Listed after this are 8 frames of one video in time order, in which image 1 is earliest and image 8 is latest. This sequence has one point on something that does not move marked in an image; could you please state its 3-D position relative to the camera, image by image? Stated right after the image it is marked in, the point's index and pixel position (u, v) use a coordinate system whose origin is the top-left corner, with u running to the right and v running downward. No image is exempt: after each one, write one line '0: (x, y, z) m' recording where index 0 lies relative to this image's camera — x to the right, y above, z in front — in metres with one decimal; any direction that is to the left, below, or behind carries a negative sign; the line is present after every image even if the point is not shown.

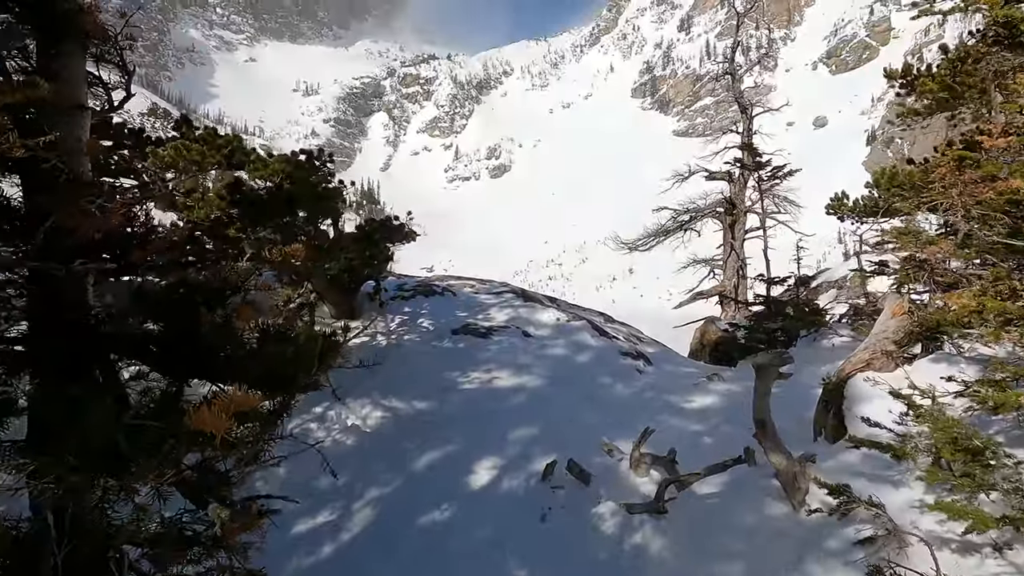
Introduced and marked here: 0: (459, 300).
0: (-0.6, -0.1, +7.5) m
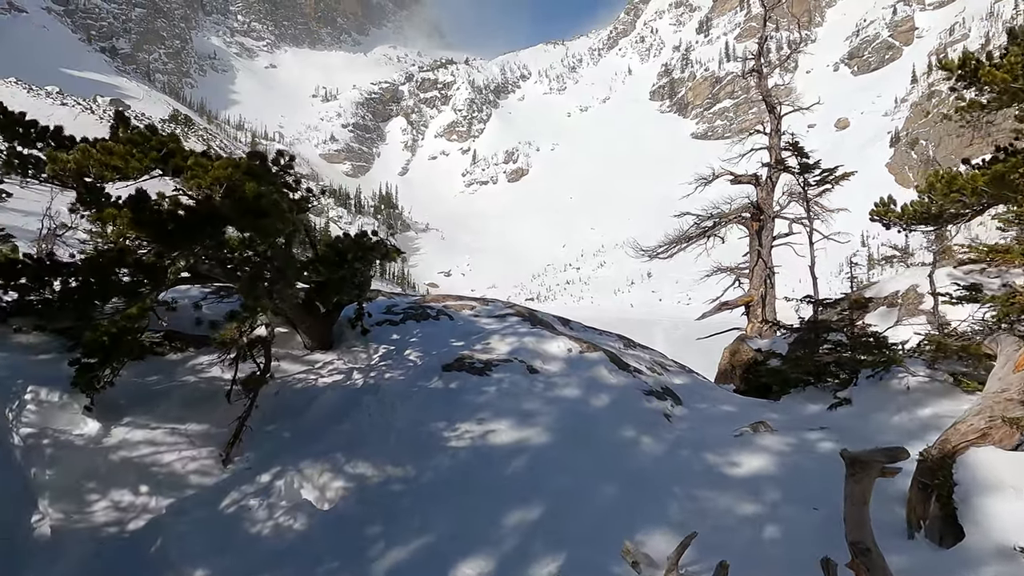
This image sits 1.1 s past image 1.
0: (-0.5, -0.4, +6.5) m
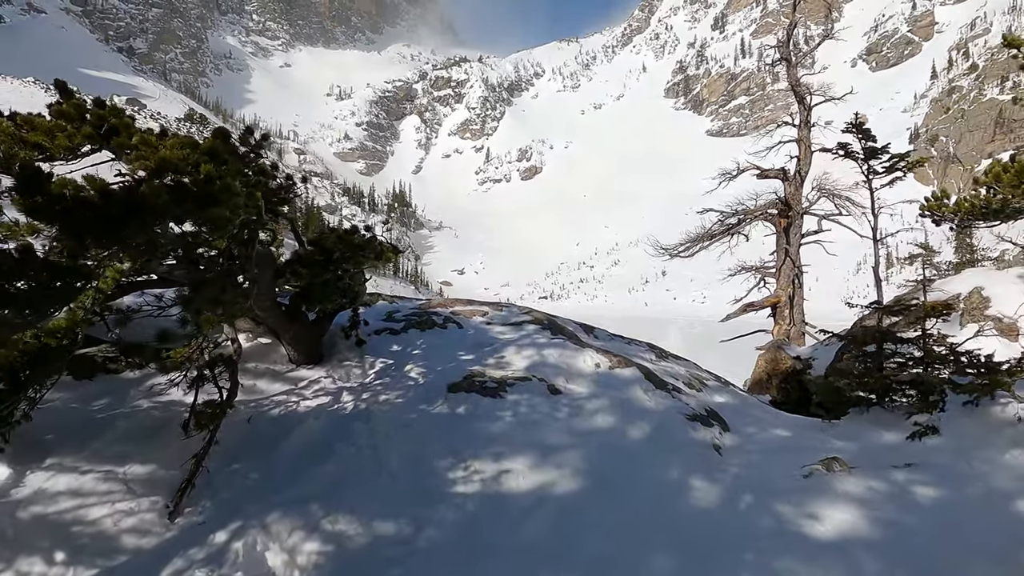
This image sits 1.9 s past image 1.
0: (-0.4, -0.4, +5.7) m
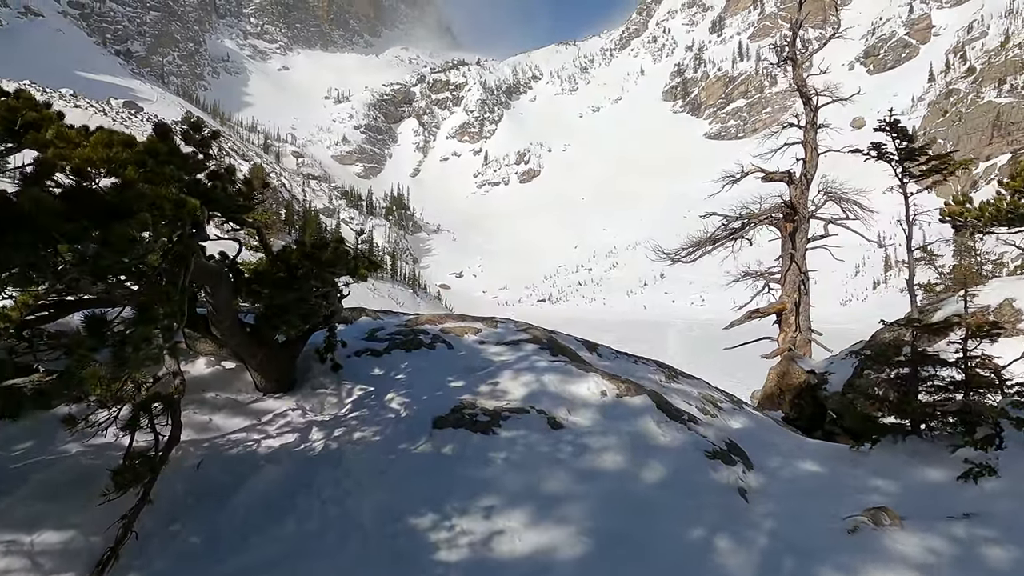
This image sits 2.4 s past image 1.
0: (-0.4, -0.5, +5.1) m
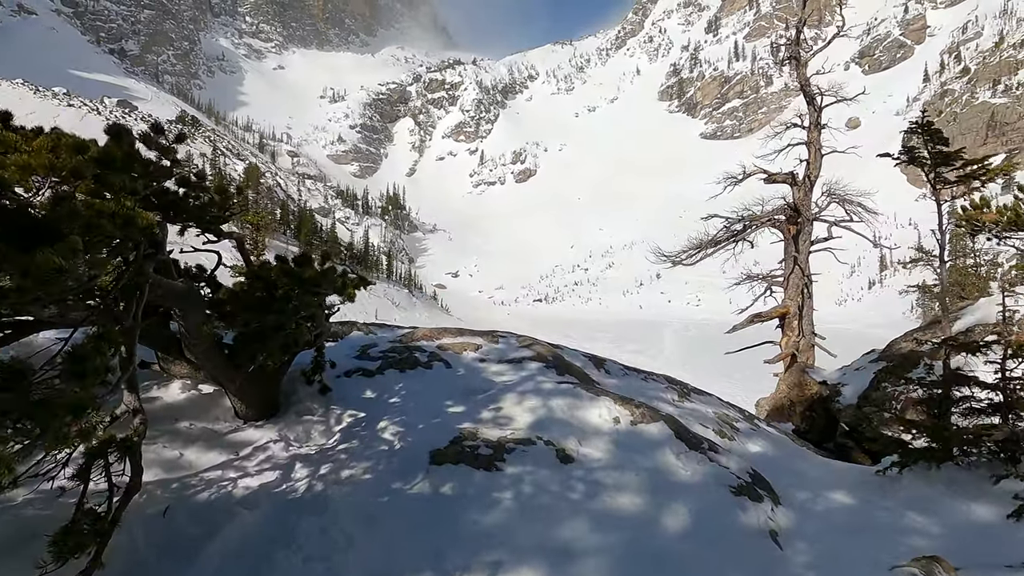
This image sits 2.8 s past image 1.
0: (-0.4, -0.6, +4.7) m
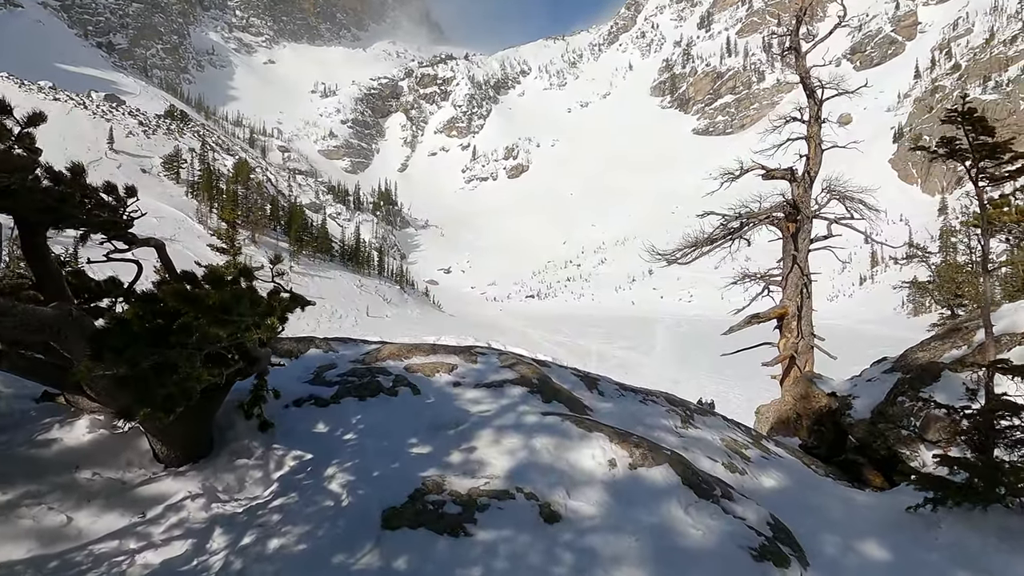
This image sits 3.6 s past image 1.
0: (-0.5, -0.7, +4.0) m
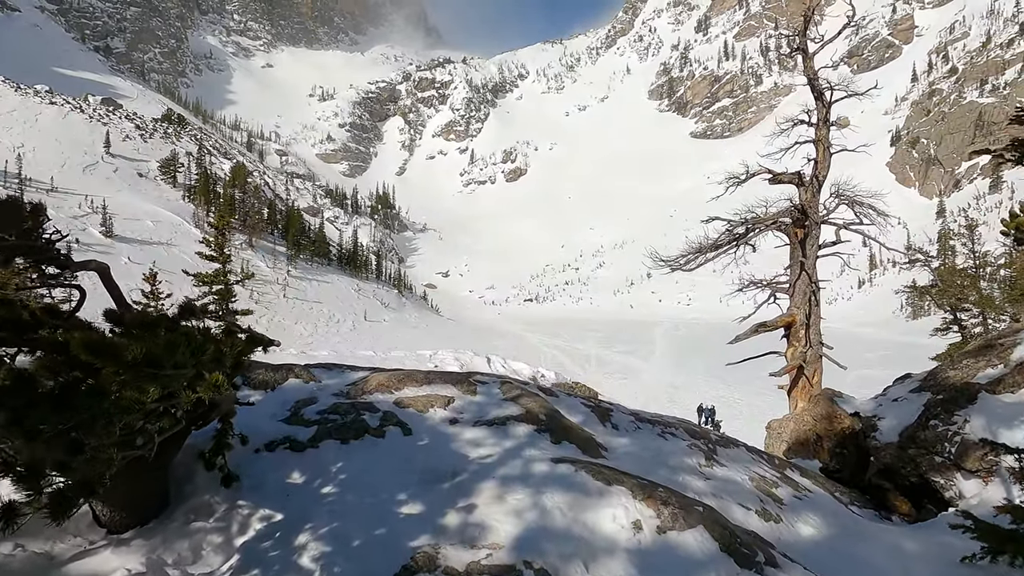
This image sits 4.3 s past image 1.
0: (-0.5, -0.8, +3.5) m
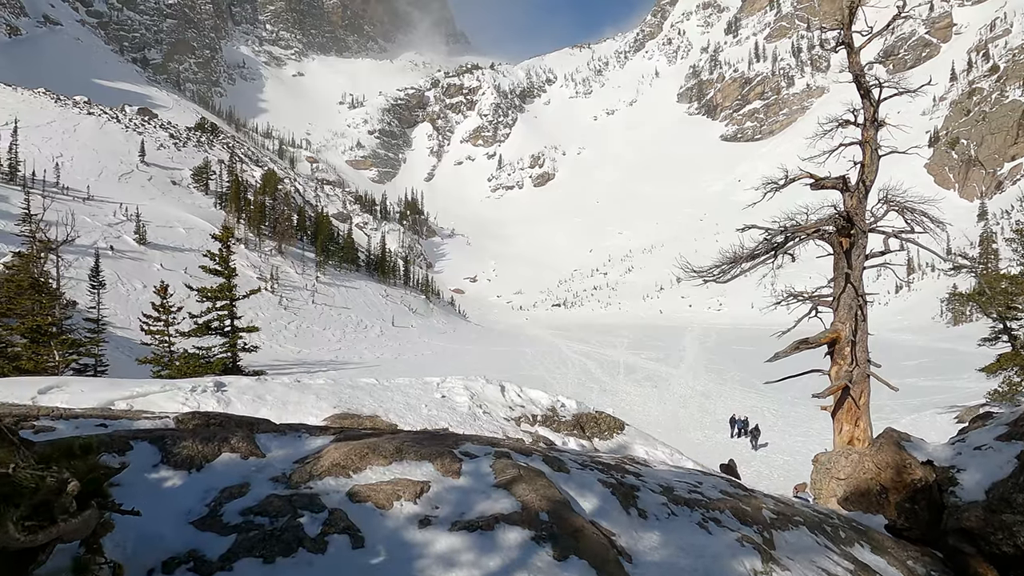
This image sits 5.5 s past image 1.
0: (-0.6, -1.1, +2.6) m
